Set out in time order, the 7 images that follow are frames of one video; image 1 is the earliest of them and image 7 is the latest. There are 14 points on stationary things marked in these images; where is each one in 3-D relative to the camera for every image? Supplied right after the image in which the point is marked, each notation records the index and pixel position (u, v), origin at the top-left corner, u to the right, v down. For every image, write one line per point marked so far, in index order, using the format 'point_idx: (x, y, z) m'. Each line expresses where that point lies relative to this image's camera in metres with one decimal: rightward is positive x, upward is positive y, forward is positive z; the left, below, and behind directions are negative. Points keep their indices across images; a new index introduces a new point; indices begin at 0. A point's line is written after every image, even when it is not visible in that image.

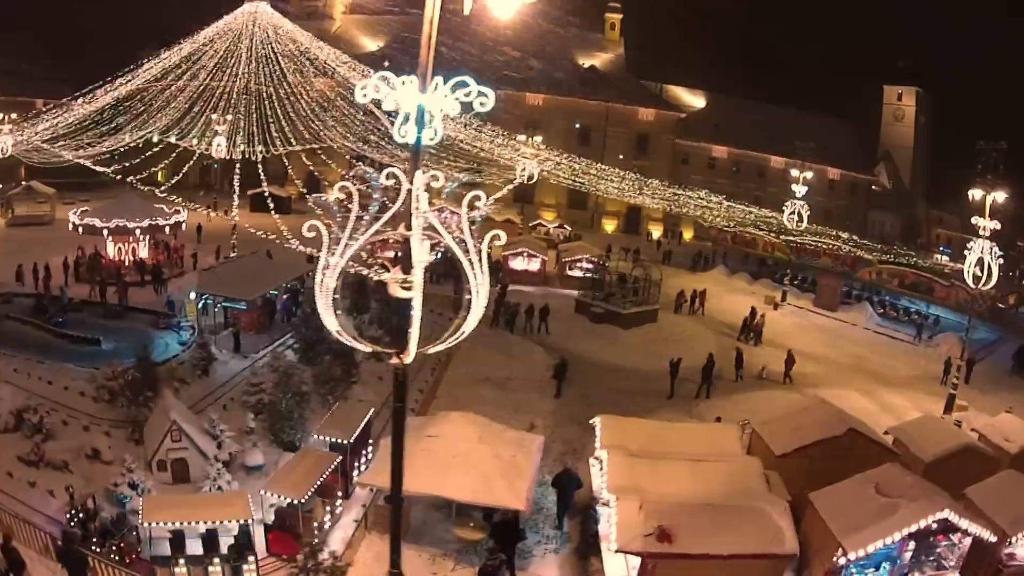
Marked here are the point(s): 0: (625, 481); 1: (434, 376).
0: (+2.2, -3.3, +13.5) m
1: (-1.9, -2.3, +17.6) m
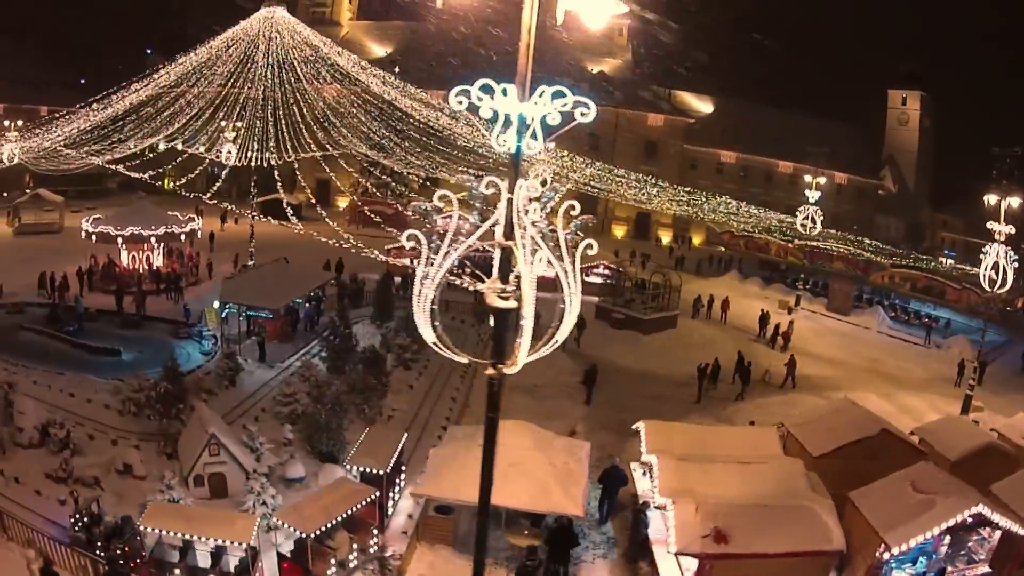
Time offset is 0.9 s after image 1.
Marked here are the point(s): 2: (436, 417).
0: (+3.0, -3.4, +13.6) m
1: (-1.2, -2.4, +17.6) m
2: (-1.6, -2.8, +16.5) m
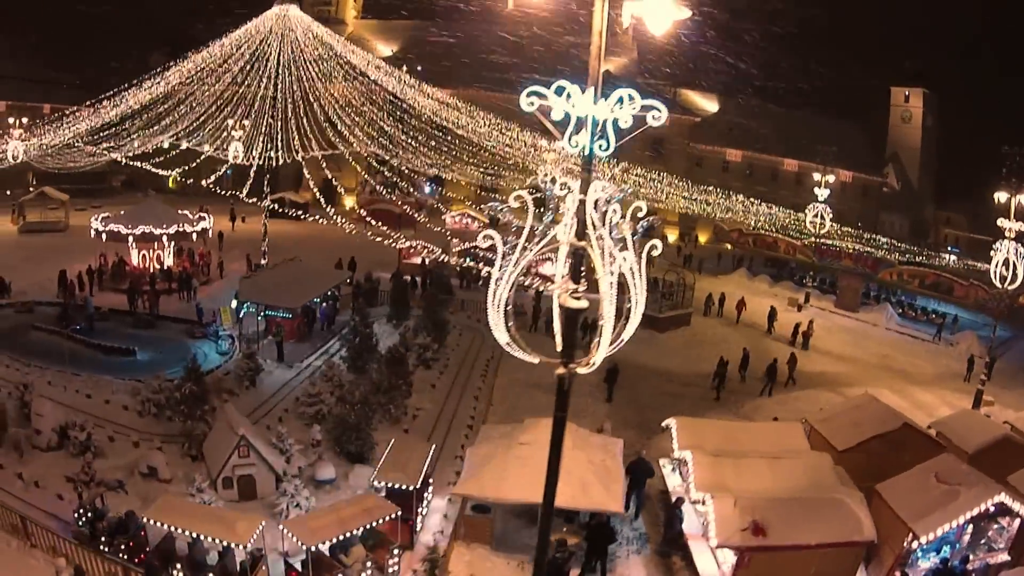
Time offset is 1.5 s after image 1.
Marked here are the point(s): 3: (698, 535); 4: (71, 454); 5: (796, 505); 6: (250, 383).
0: (+3.6, -3.3, +13.7) m
1: (-0.7, -2.4, +17.6) m
2: (-1.1, -2.8, +16.5) m
3: (+3.4, -4.4, +13.9) m
4: (-8.4, -3.2, +14.5) m
5: (+4.7, -3.6, +13.0) m
6: (-5.8, -2.1, +17.0) m
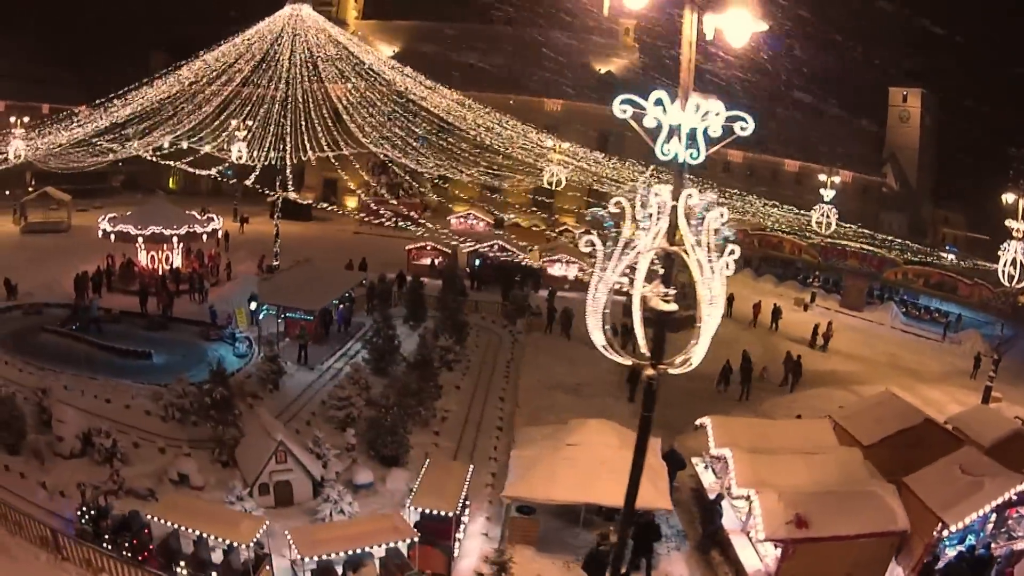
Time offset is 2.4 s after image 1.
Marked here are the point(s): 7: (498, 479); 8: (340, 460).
0: (+4.3, -3.3, +13.8) m
1: (-0.1, -2.4, +17.6) m
2: (-0.5, -2.8, +16.5) m
3: (+4.2, -4.4, +14.1) m
4: (-7.7, -3.2, +14.2) m
5: (+5.4, -3.6, +13.2) m
6: (-5.2, -2.2, +16.8) m
7: (-0.3, -3.6, +14.4) m
8: (-3.2, -3.2, +14.4) m
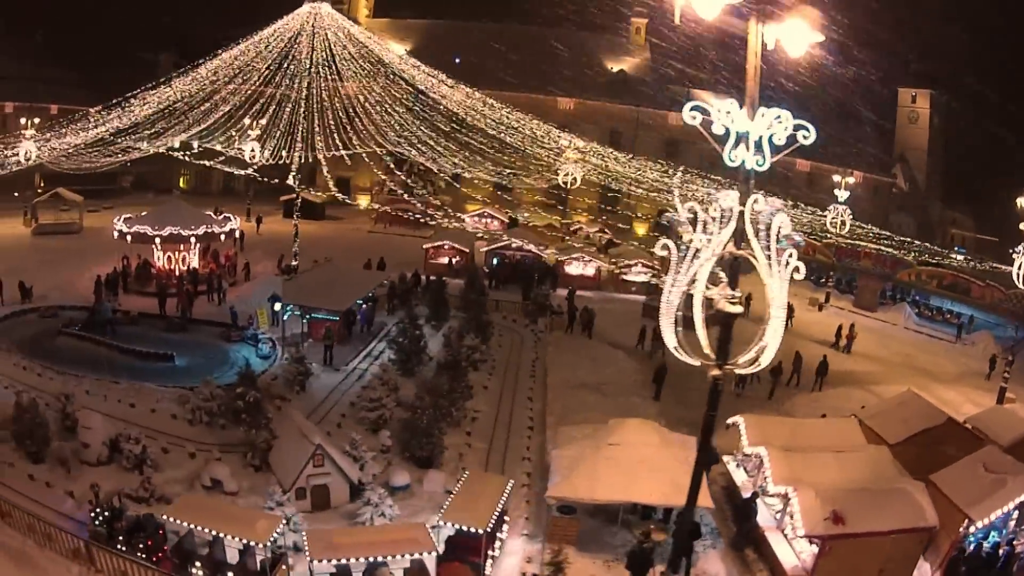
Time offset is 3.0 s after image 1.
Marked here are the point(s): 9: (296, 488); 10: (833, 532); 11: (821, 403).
0: (+5.0, -3.4, +13.9) m
1: (+0.5, -2.4, +17.6) m
2: (+0.1, -2.8, +16.5) m
3: (+4.8, -4.4, +14.1) m
4: (-7.0, -3.2, +14.1) m
5: (+6.1, -3.6, +13.3) m
6: (-4.6, -2.2, +16.7) m
7: (+0.4, -3.6, +14.4) m
8: (-2.6, -3.2, +14.3) m
9: (-3.6, -3.3, +13.0) m
10: (+5.2, -4.0, +12.5) m
11: (+7.5, -2.8, +18.7) m
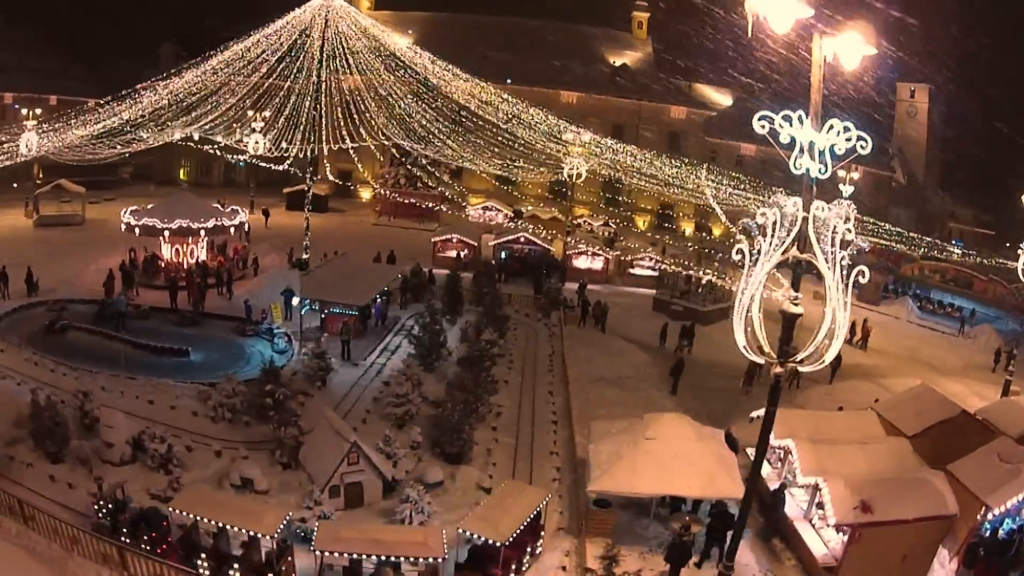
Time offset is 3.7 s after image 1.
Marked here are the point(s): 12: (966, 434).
0: (+5.6, -3.3, +14.1) m
1: (+1.0, -2.3, +17.6) m
2: (+0.6, -2.7, +16.5) m
3: (+5.4, -4.3, +14.3) m
4: (-6.5, -3.1, +13.9) m
5: (+6.7, -3.6, +13.5) m
6: (-4.1, -2.0, +16.6) m
7: (+1.0, -3.5, +14.4) m
8: (-2.0, -3.1, +14.3) m
9: (-3.0, -3.3, +12.9) m
10: (+5.8, -4.0, +12.7) m
11: (+7.9, -2.7, +18.9) m
12: (+9.7, -3.1, +16.5) m
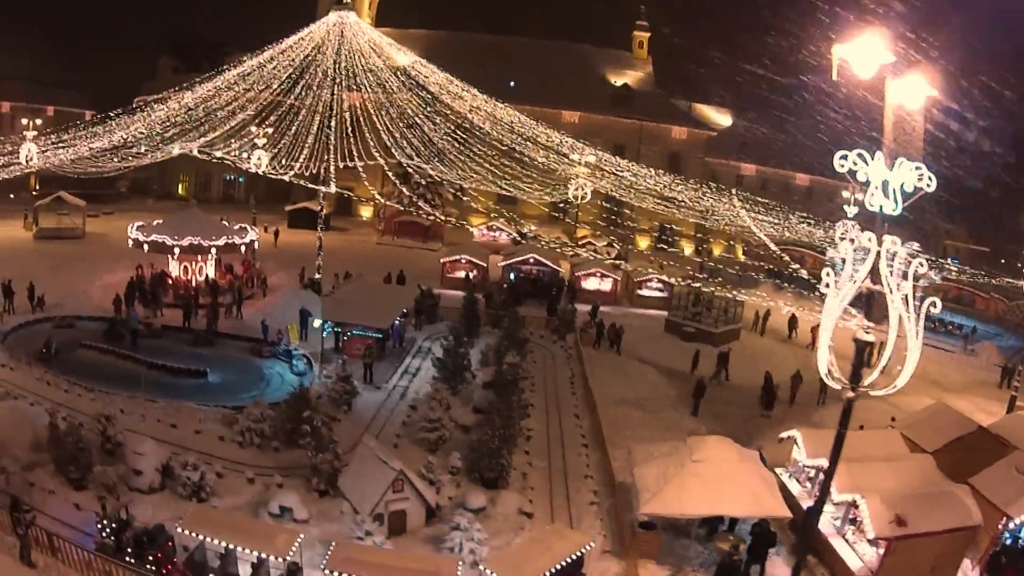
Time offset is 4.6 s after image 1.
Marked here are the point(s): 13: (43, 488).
0: (+6.3, -3.7, +14.3) m
1: (+1.6, -2.8, +17.6) m
2: (+1.2, -3.2, +16.5) m
3: (+6.1, -4.8, +14.5) m
4: (-5.7, -3.6, +13.6) m
5: (+7.4, -4.0, +13.7) m
6: (-3.5, -2.5, +16.4) m
7: (+1.7, -3.9, +14.4) m
8: (-1.3, -3.6, +14.1) m
9: (-2.2, -3.7, +12.8) m
10: (+6.6, -4.4, +12.9) m
11: (+8.4, -3.2, +19.2) m
12: (+10.3, -3.6, +16.8) m
13: (-7.7, -3.3, +12.7) m
